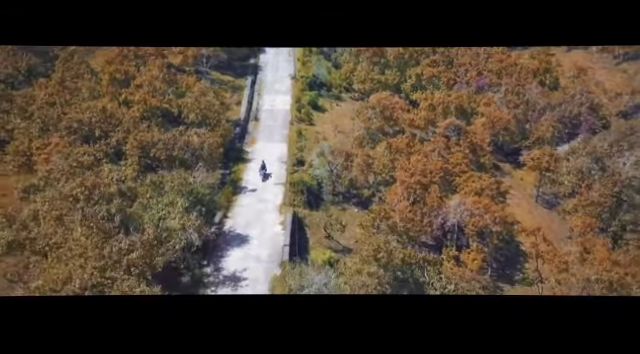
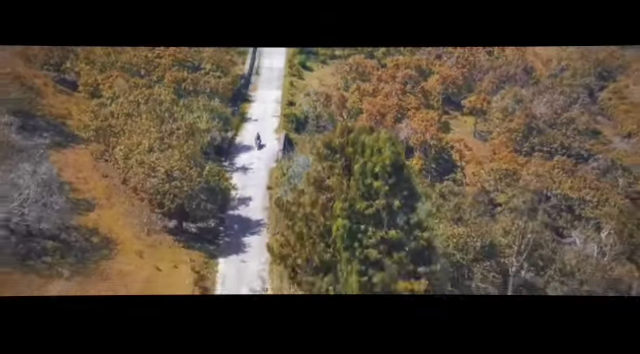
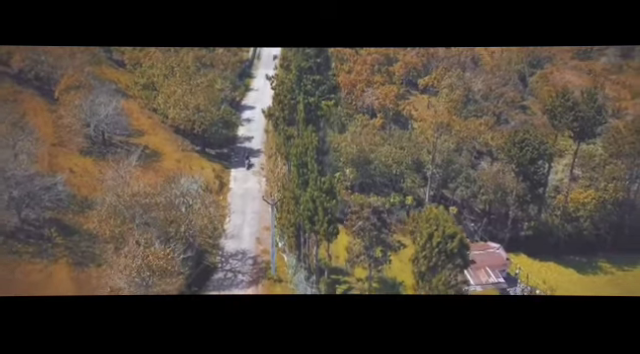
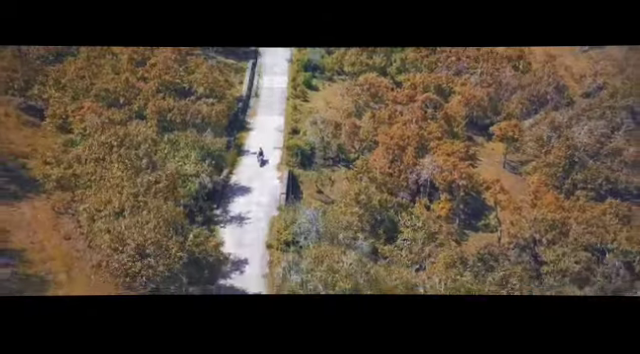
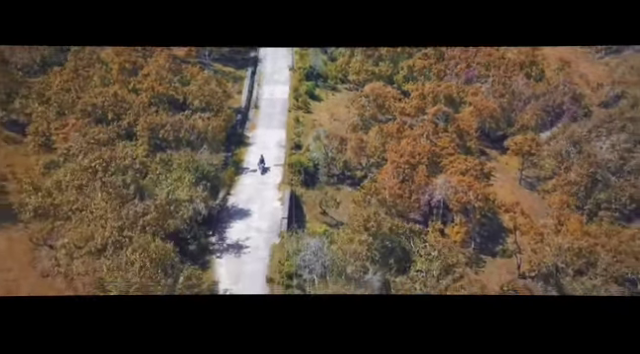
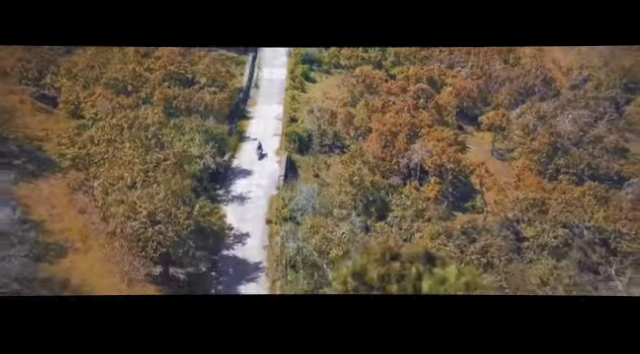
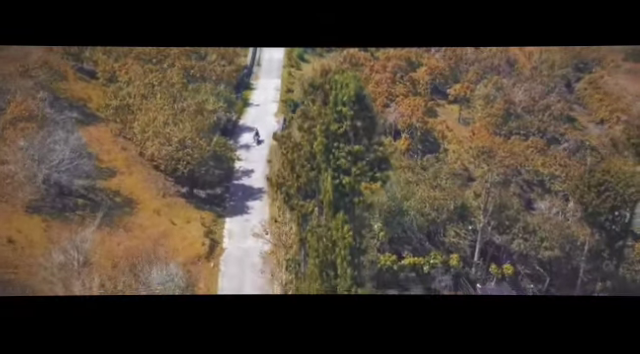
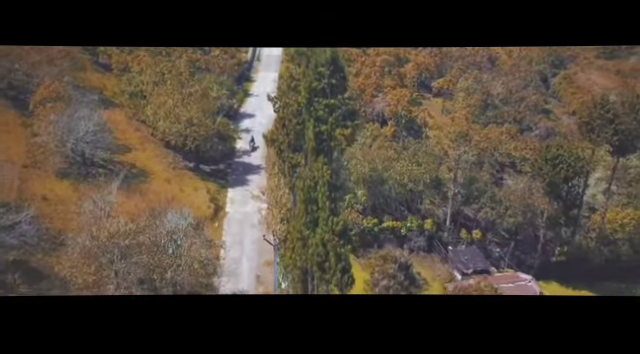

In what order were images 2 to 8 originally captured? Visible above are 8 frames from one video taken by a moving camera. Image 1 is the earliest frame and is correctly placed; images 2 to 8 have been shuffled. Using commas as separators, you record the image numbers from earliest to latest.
5, 4, 6, 2, 7, 8, 3
